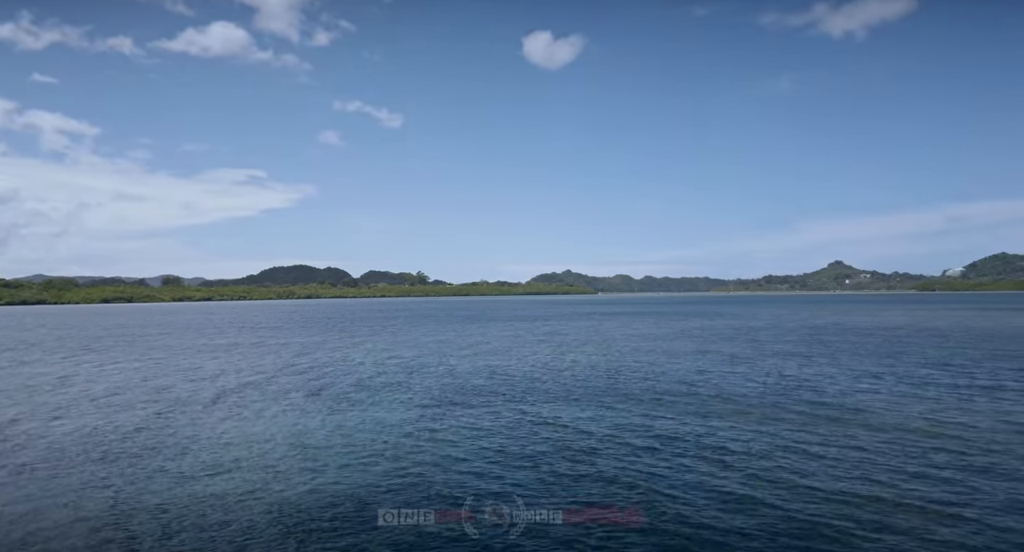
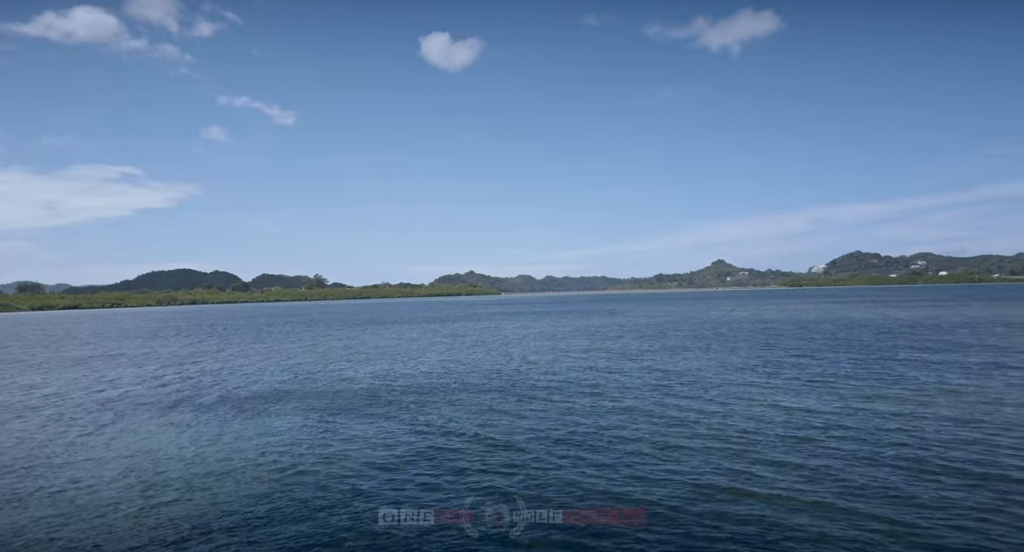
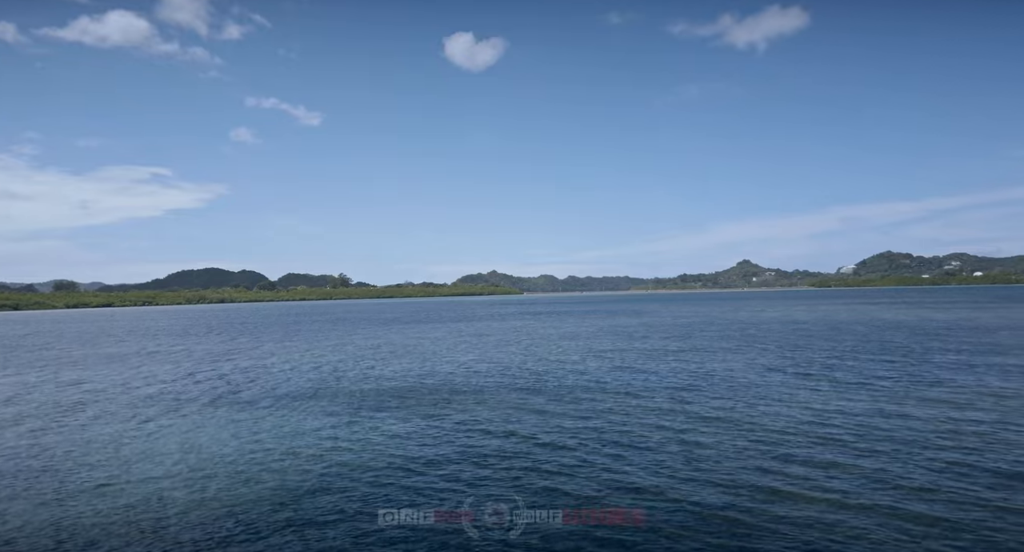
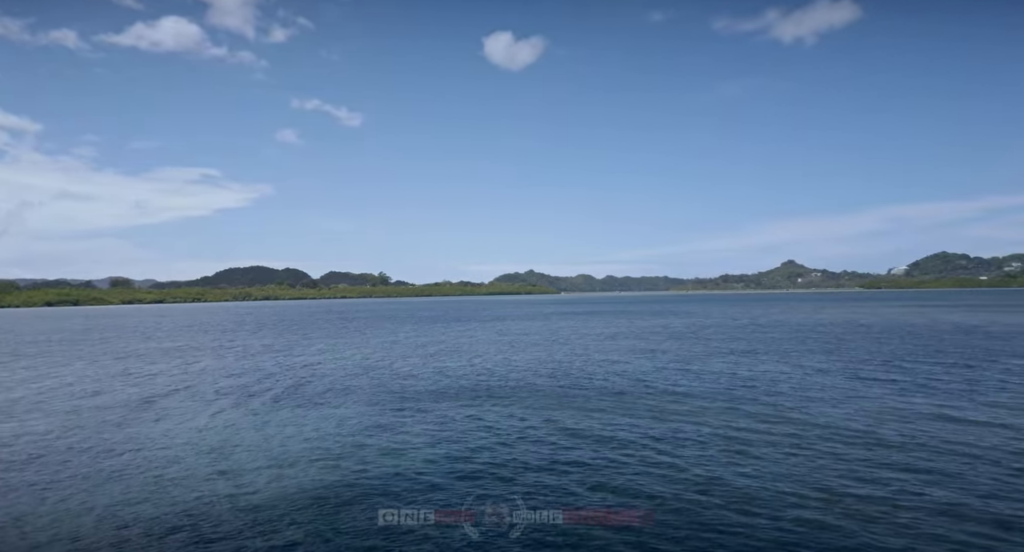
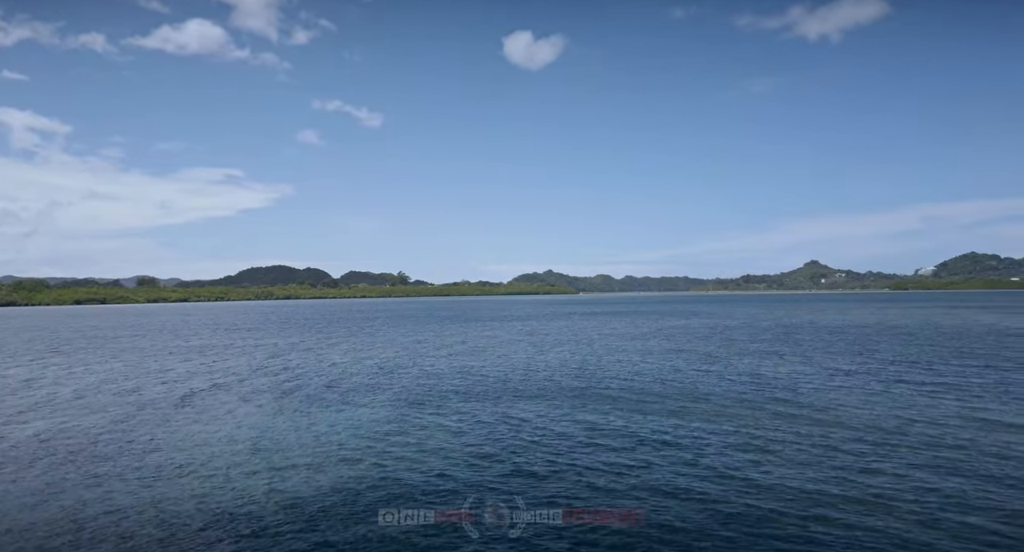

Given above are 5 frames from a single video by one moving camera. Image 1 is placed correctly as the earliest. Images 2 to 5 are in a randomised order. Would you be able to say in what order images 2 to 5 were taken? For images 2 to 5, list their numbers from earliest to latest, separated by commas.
5, 4, 3, 2
